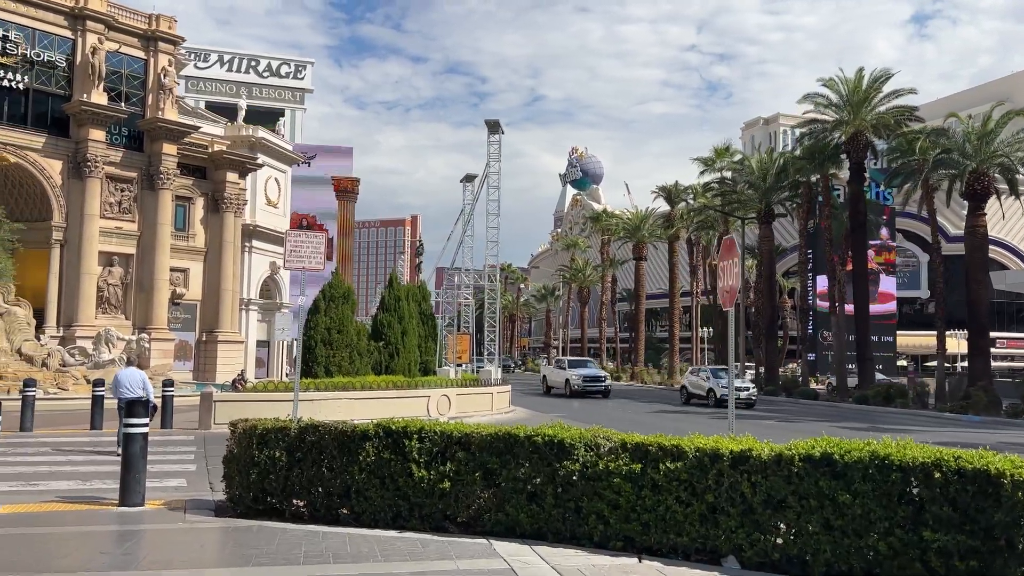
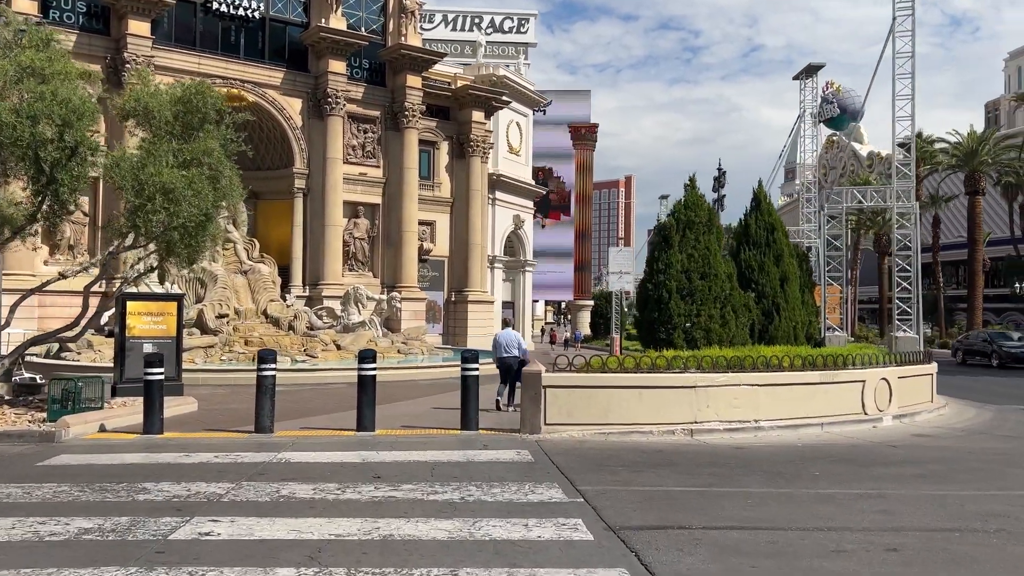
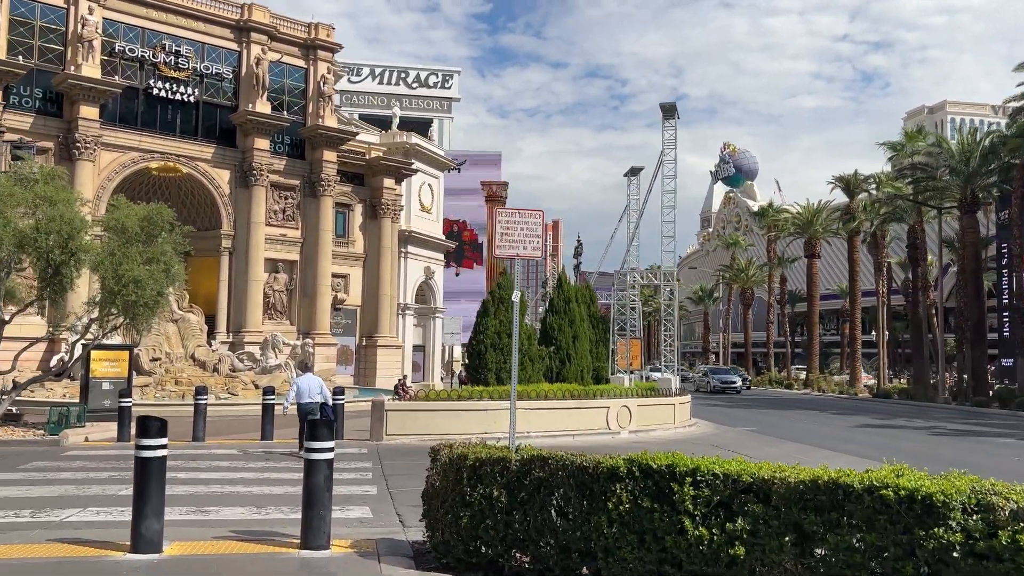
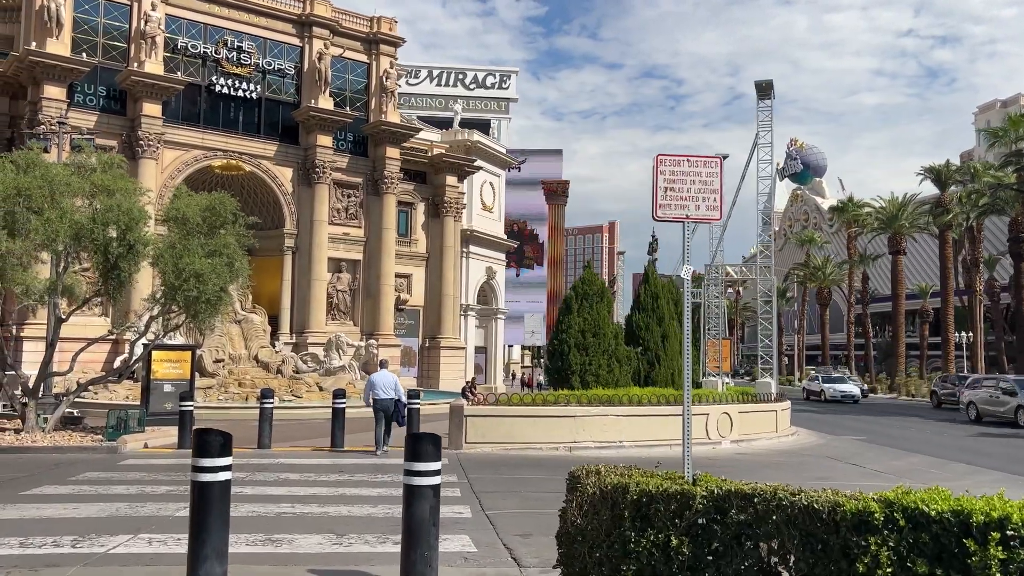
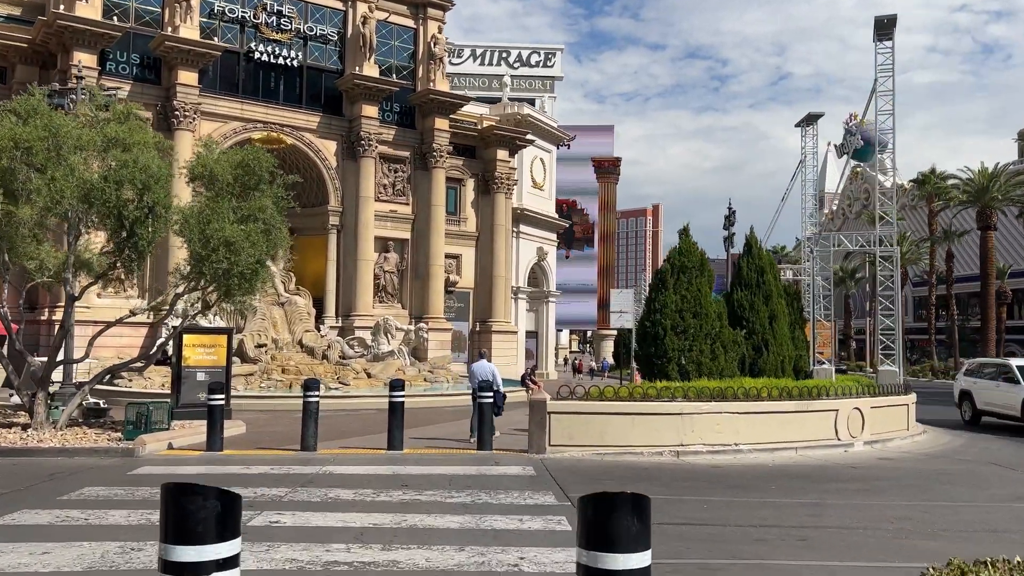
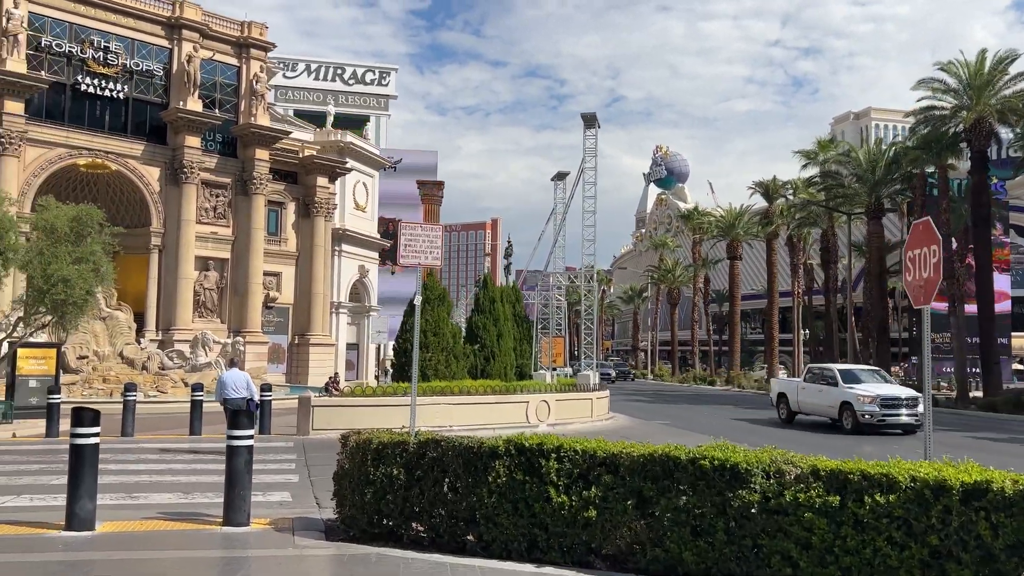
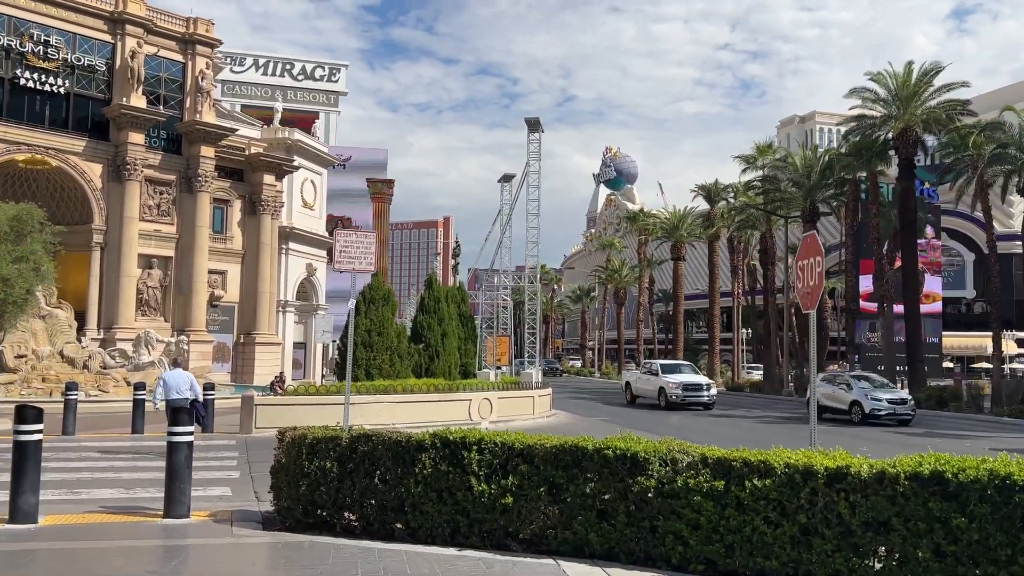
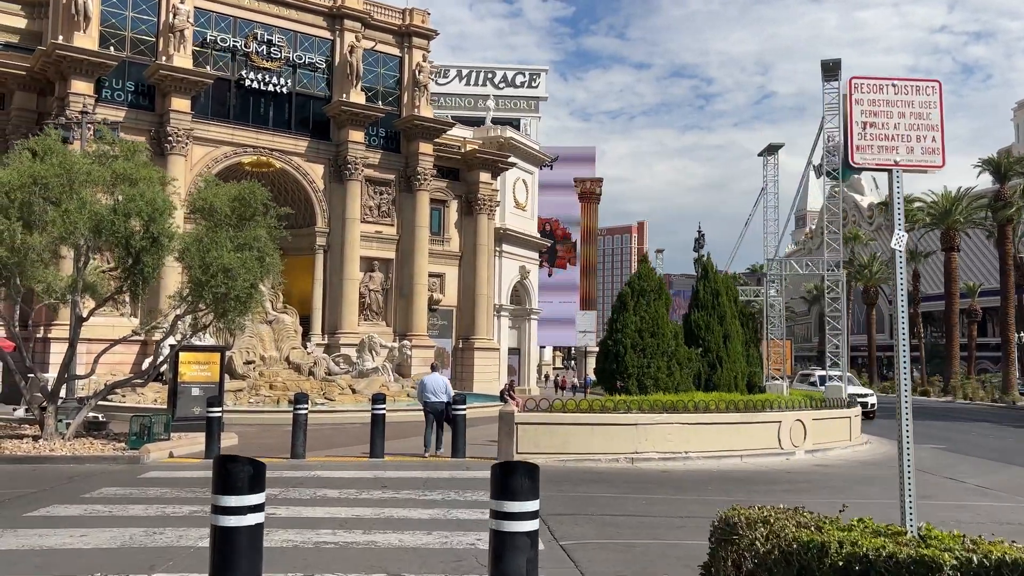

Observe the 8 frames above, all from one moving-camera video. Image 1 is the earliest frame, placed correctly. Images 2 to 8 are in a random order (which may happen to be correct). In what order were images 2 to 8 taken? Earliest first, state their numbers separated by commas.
7, 6, 3, 4, 8, 5, 2
